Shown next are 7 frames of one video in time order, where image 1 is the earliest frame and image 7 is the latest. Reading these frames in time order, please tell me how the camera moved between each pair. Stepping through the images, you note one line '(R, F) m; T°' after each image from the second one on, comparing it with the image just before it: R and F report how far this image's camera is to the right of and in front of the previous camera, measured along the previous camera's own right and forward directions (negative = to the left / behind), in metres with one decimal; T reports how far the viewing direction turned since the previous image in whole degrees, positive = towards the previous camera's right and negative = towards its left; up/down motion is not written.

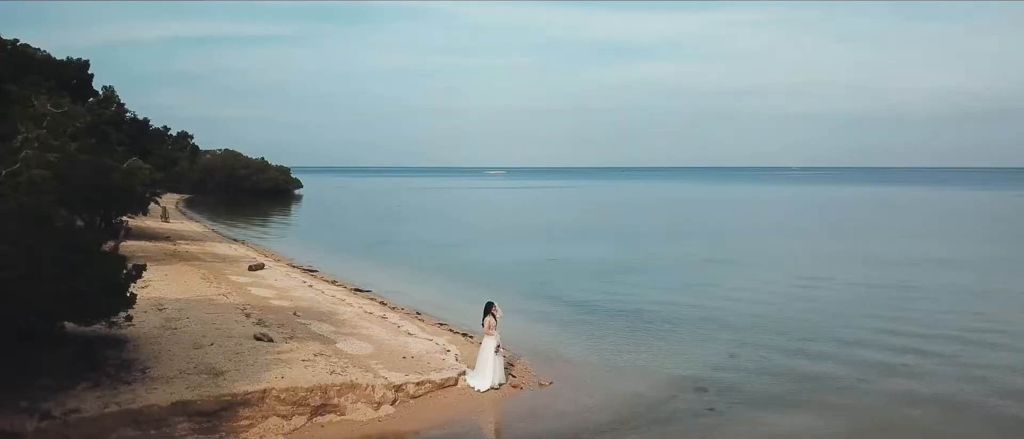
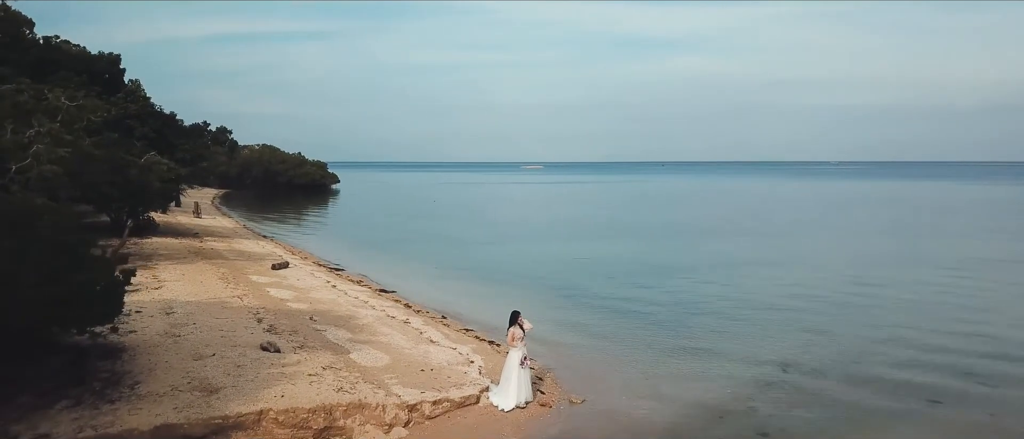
(+0.1, +1.4) m; -3°
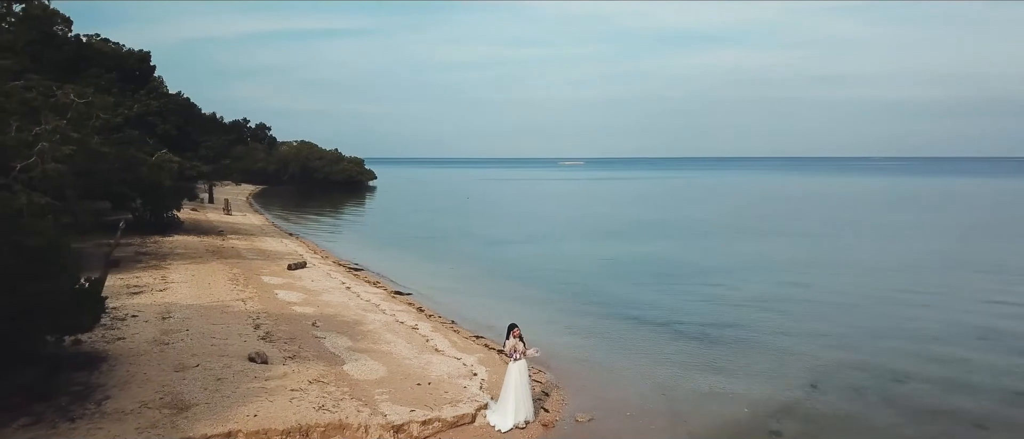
(+0.7, +1.0) m; -3°
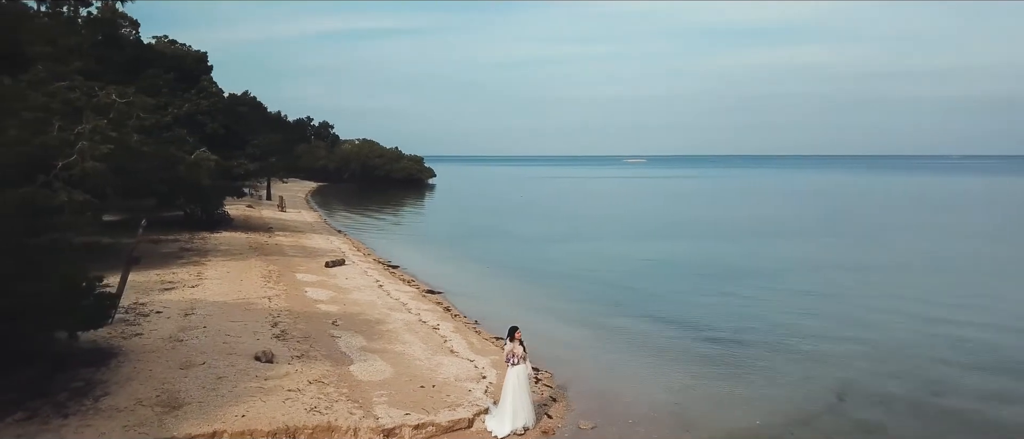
(+1.1, +0.4) m; -5°
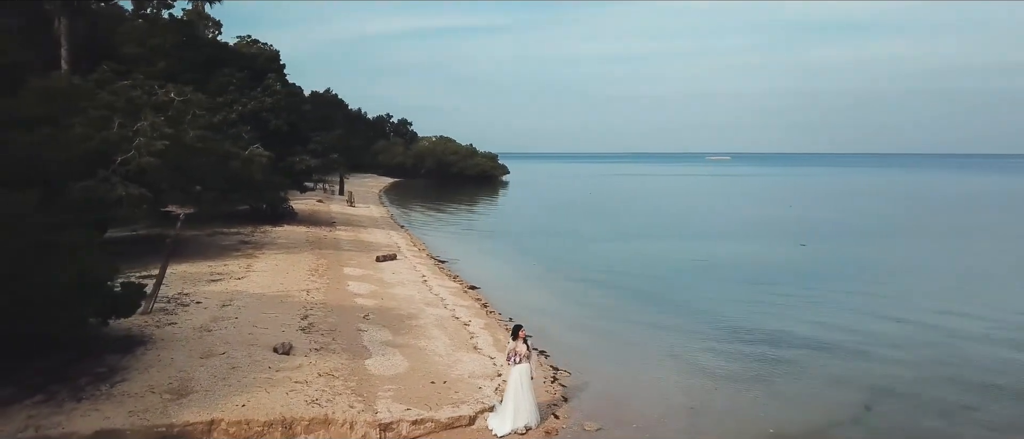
(+1.3, +0.2) m; -6°
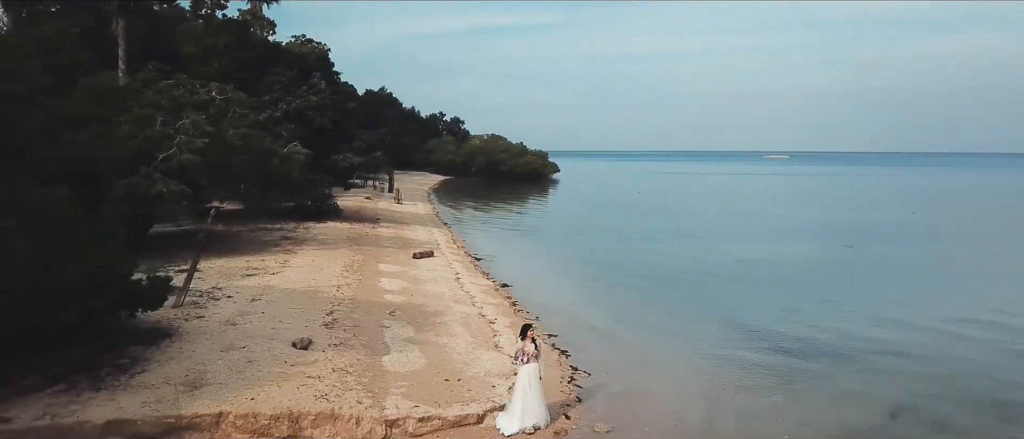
(+0.7, +0.1) m; -4°
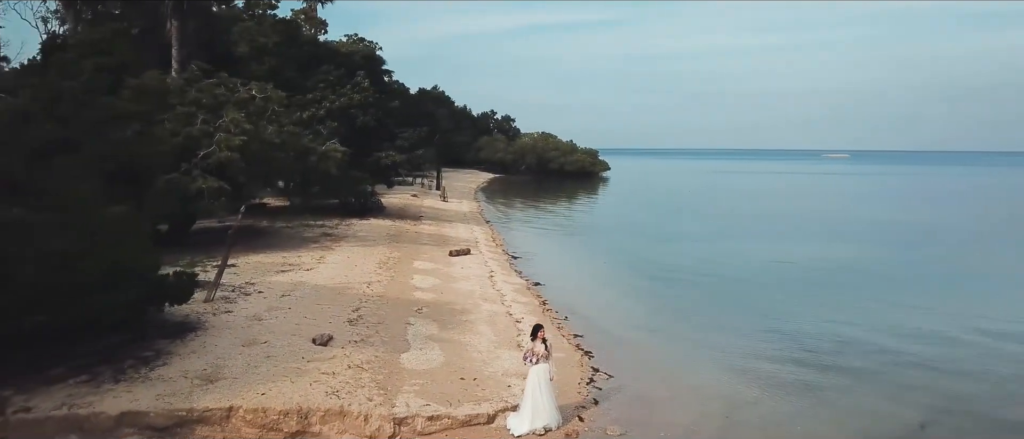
(+0.7, +0.2) m; -4°
